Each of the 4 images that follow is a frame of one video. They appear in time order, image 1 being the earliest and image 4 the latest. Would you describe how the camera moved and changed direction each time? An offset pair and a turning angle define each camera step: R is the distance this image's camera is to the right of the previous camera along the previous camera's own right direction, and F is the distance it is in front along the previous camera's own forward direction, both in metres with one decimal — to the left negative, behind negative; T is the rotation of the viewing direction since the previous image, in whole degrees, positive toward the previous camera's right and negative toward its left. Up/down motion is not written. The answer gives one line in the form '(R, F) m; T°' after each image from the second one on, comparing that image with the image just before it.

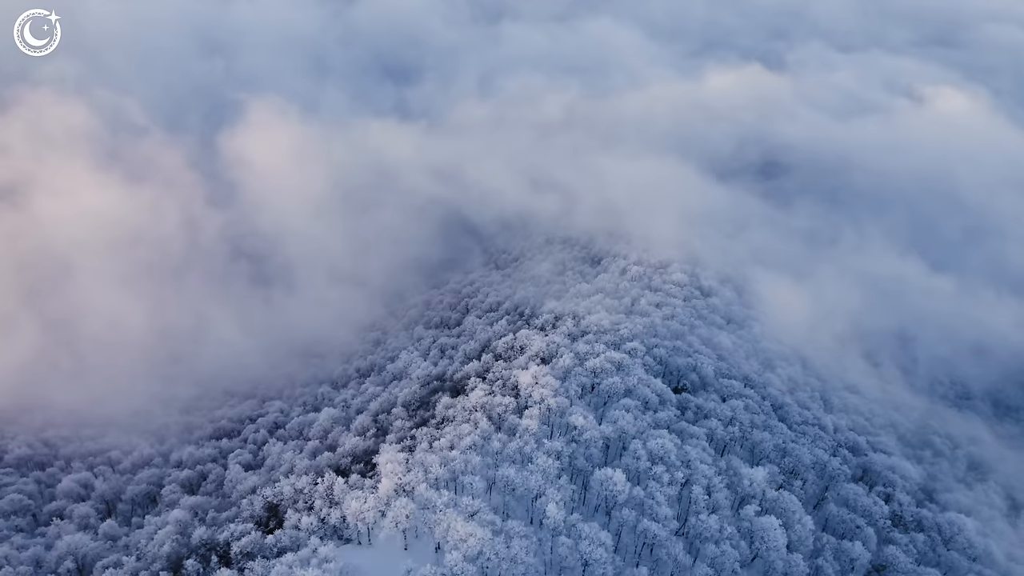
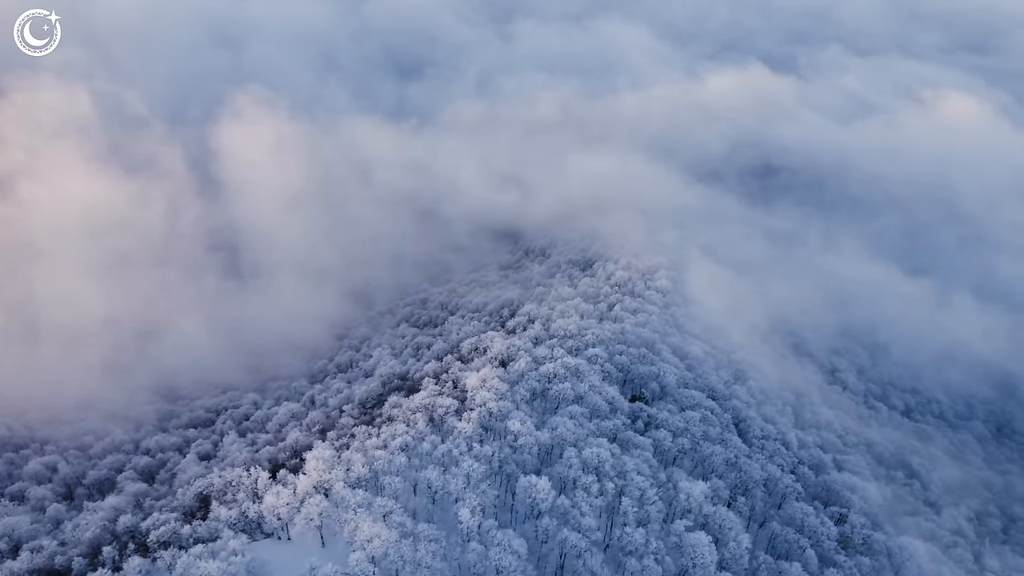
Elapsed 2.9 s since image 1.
(+18.0, +1.1) m; -3°
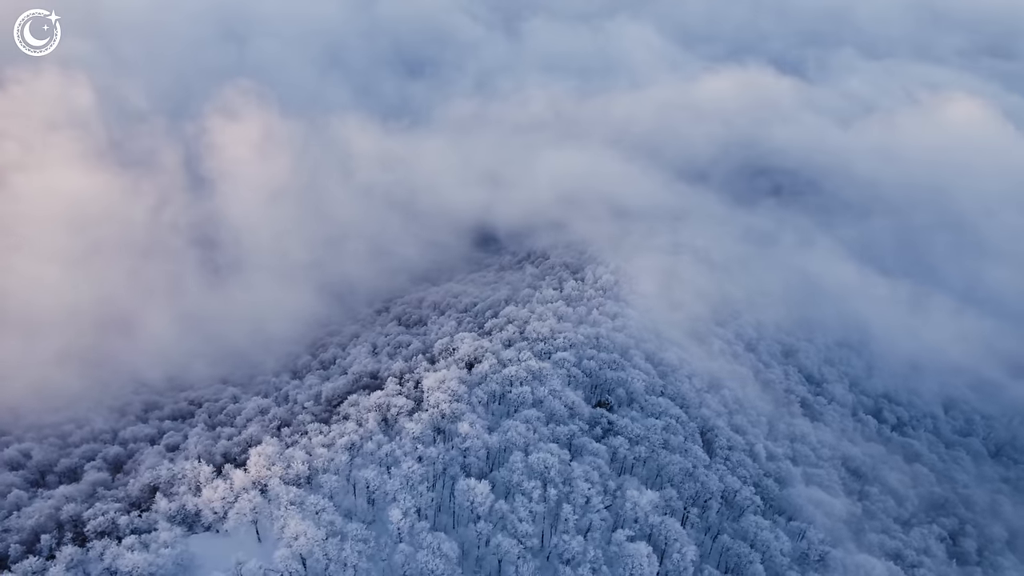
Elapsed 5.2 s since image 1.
(+14.3, +0.9) m; -2°
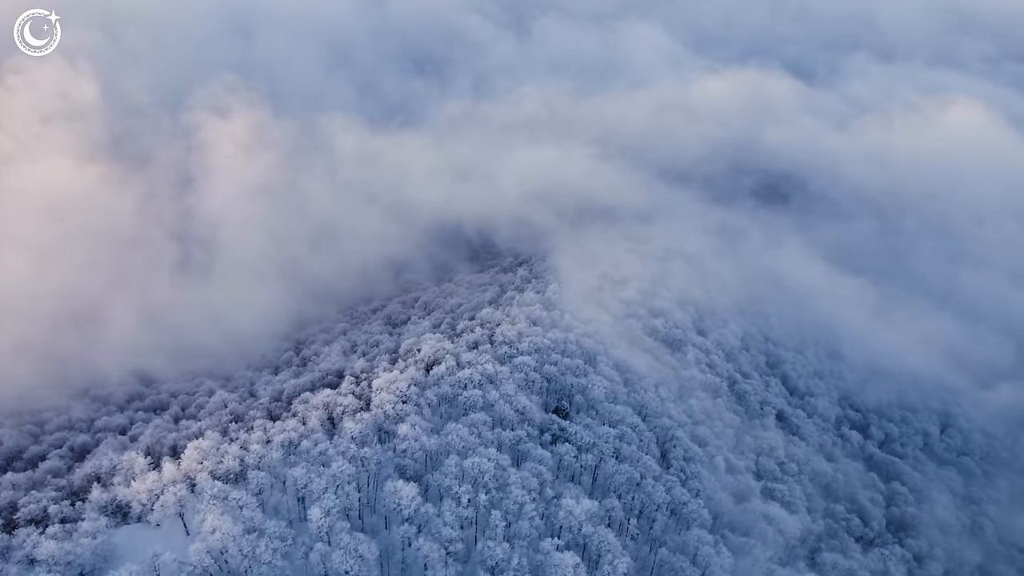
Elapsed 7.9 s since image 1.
(+16.4, +1.3) m; -3°
